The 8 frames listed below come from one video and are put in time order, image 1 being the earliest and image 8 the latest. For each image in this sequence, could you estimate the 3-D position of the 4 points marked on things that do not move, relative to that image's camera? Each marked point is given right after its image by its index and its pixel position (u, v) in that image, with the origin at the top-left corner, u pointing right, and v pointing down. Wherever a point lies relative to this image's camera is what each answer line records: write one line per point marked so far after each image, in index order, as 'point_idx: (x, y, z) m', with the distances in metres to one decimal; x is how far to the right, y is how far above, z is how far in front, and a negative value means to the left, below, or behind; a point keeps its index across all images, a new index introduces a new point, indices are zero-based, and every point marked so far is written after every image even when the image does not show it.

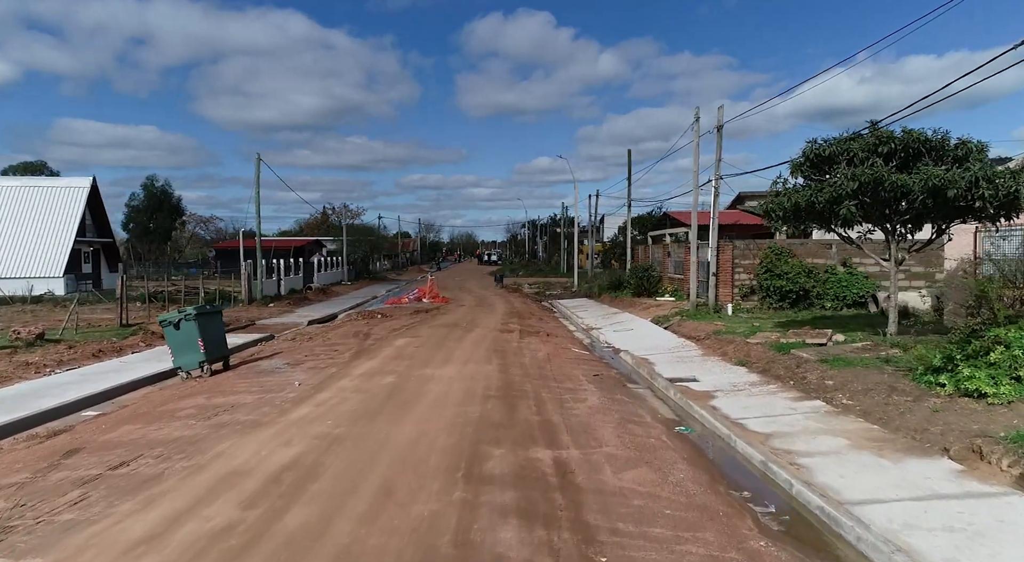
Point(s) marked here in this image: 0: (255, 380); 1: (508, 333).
0: (-4.4, -1.7, +11.1) m
1: (-0.1, -1.5, +18.9) m
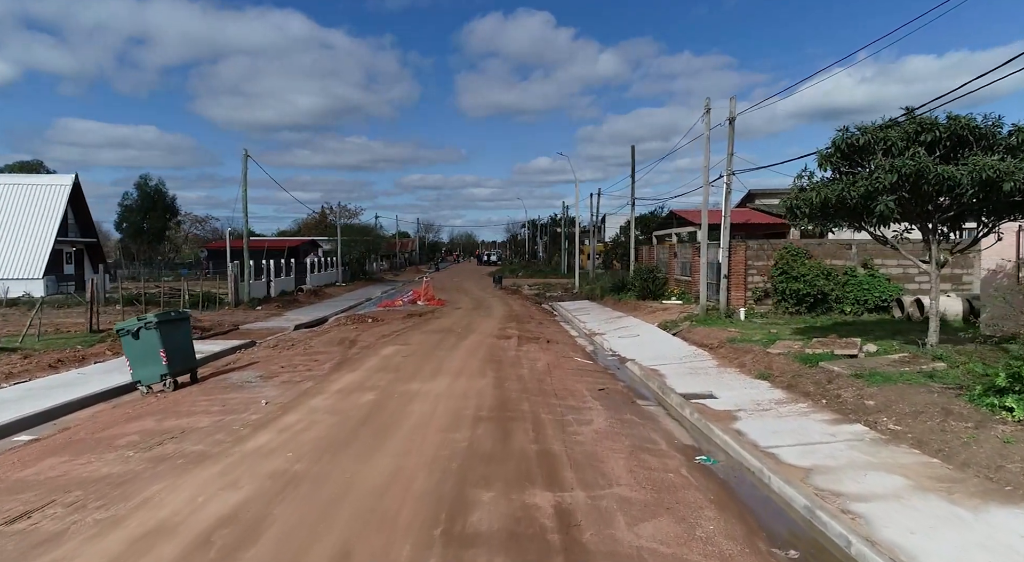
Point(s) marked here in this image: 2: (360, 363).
0: (-4.5, -1.8, +9.9) m
1: (-0.2, -1.6, +17.7) m
2: (-3.0, -1.6, +12.8) m
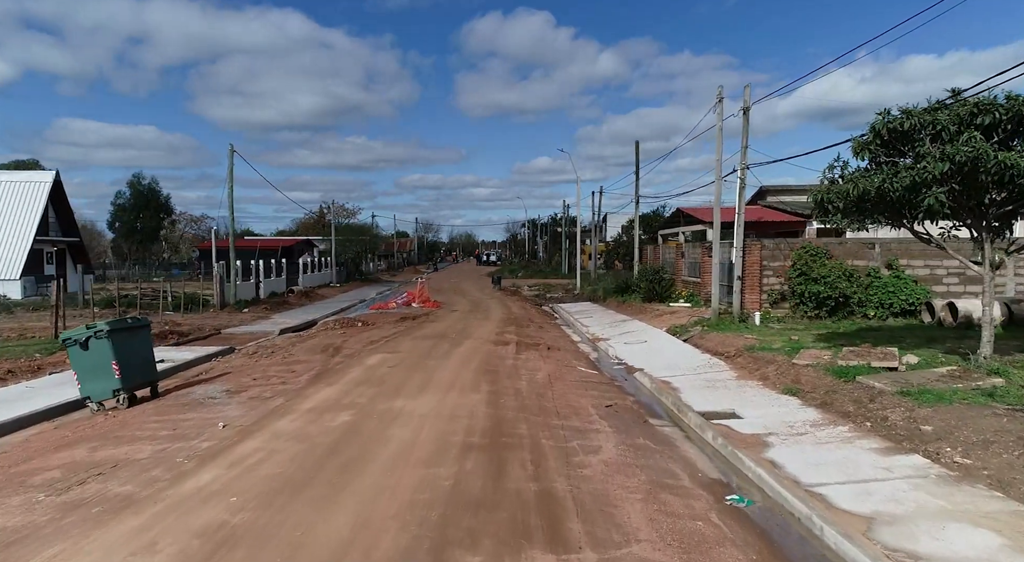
0: (-4.5, -1.8, +8.7) m
1: (-0.2, -1.6, +16.5) m
2: (-3.0, -1.7, +11.6) m
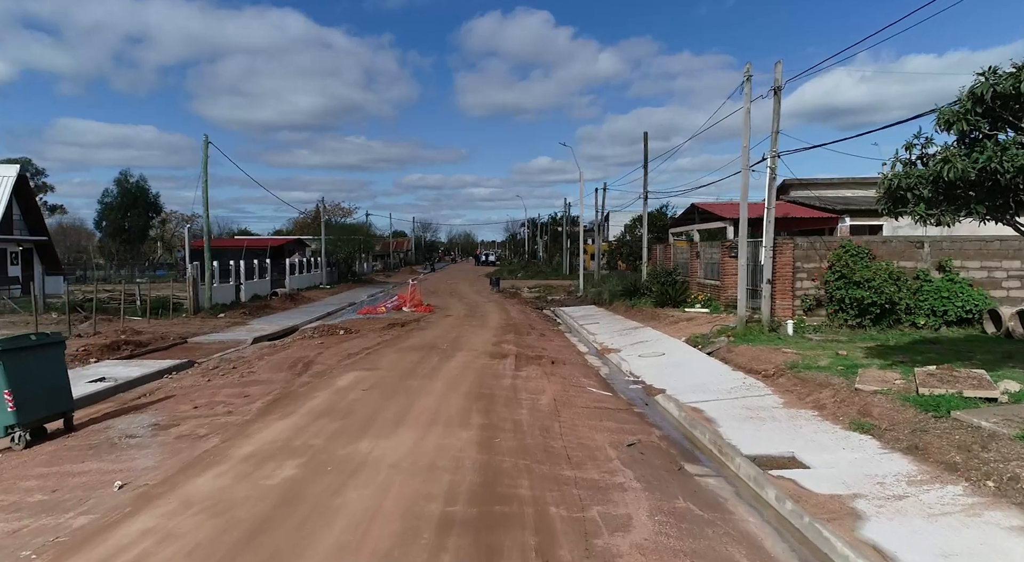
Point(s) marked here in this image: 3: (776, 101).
0: (-4.5, -1.9, +6.6) m
1: (-0.2, -1.7, +14.5) m
2: (-3.1, -1.8, +9.6) m
3: (+6.0, +4.1, +14.7) m
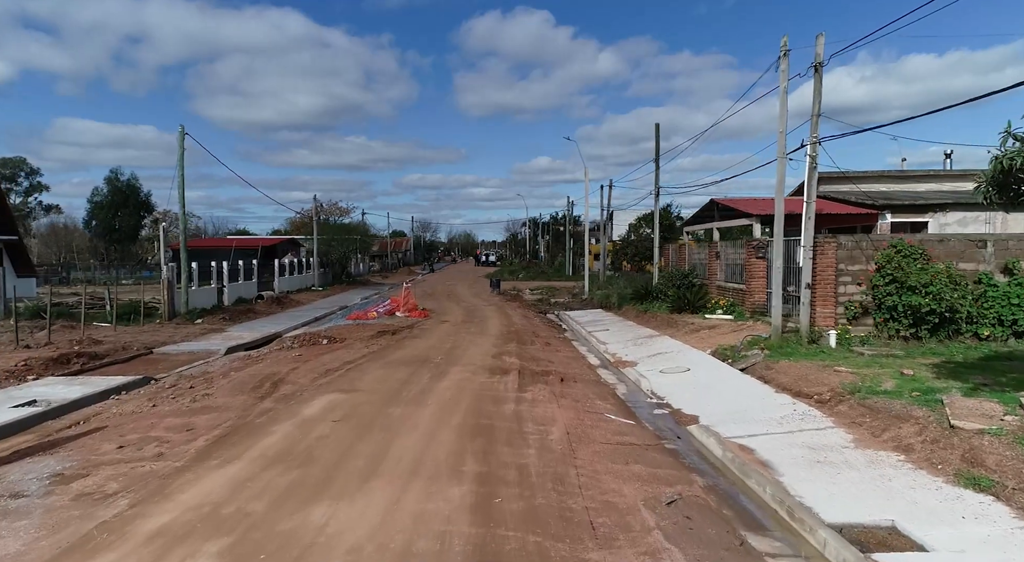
0: (-4.5, -2.0, +4.8) m
1: (-0.2, -1.8, +12.6) m
2: (-3.0, -1.9, +7.7) m
3: (+6.0, +4.0, +12.9) m
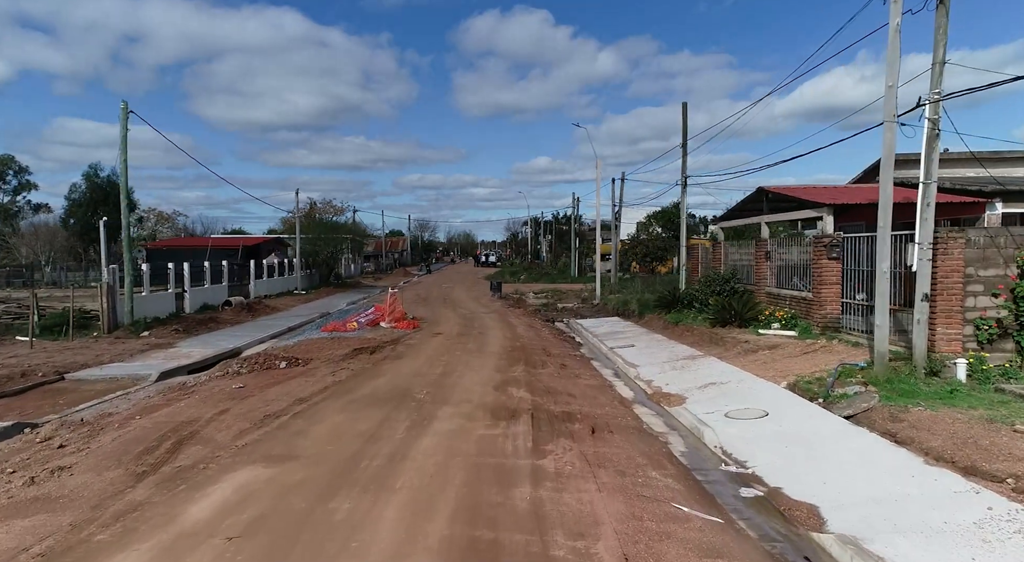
0: (-4.3, -2.1, +1.3) m
1: (-0.1, -2.0, +9.1) m
2: (-2.9, -2.0, +4.2) m
3: (+6.1, +3.8, +9.4) m
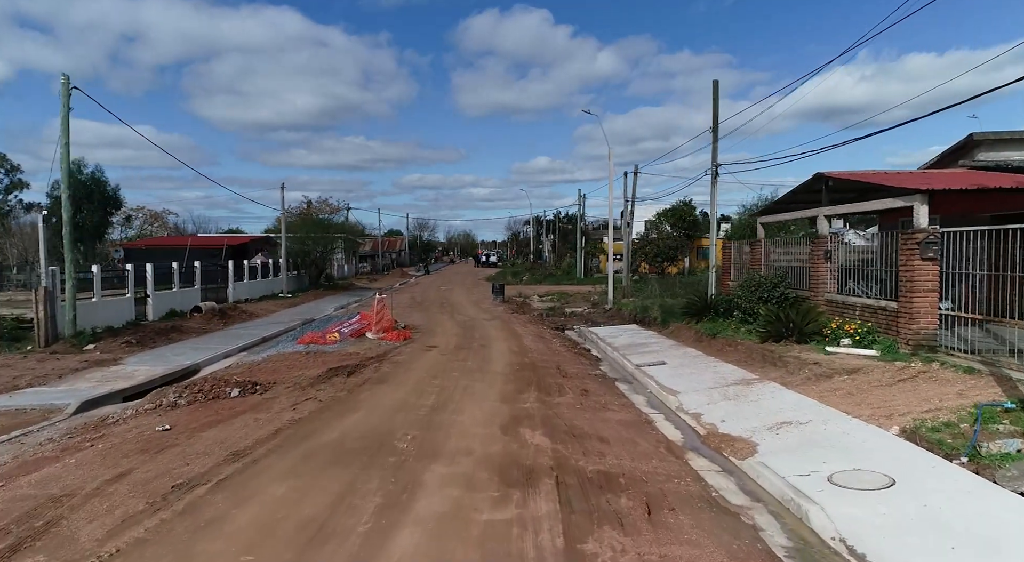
0: (-4.2, -2.2, -1.4) m
1: (+0.1, -2.1, +6.4) m
2: (-2.7, -2.1, +1.5) m
3: (+6.3, +3.7, +6.7) m
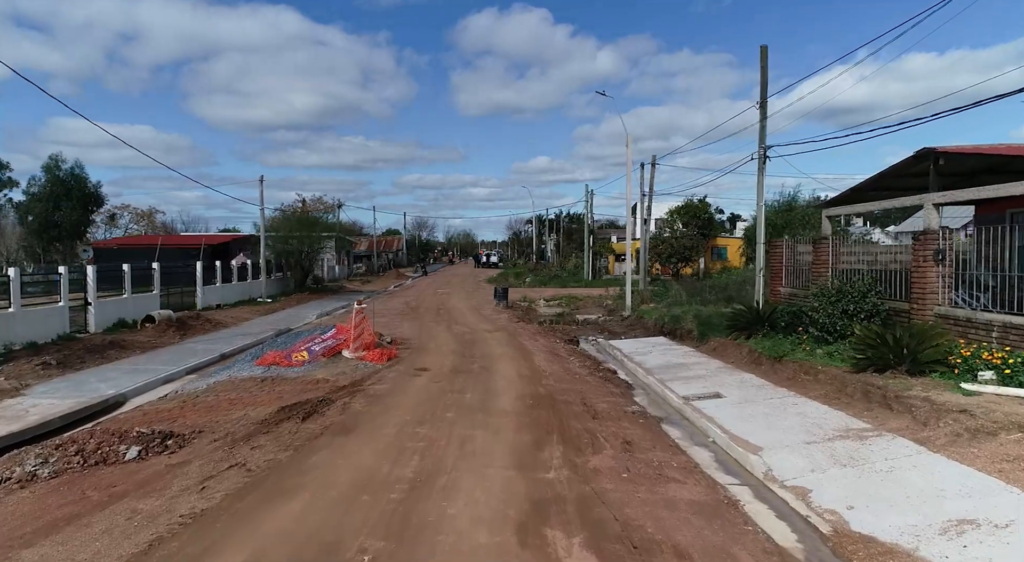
0: (-4.0, -2.4, -4.7) m
1: (+0.3, -2.2, +3.2) m
2: (-2.5, -2.3, -1.7) m
3: (+6.5, +3.6, +3.5) m
